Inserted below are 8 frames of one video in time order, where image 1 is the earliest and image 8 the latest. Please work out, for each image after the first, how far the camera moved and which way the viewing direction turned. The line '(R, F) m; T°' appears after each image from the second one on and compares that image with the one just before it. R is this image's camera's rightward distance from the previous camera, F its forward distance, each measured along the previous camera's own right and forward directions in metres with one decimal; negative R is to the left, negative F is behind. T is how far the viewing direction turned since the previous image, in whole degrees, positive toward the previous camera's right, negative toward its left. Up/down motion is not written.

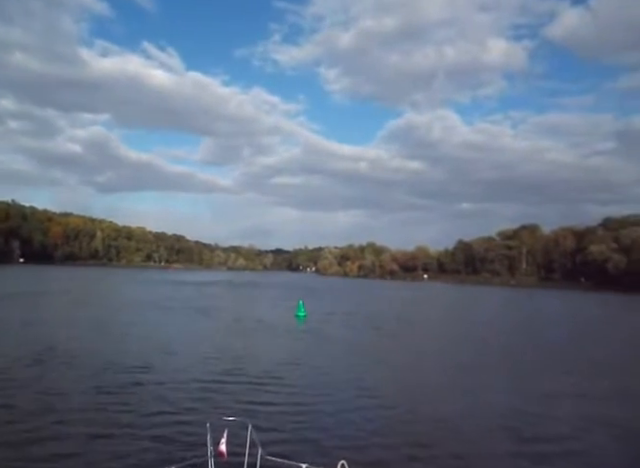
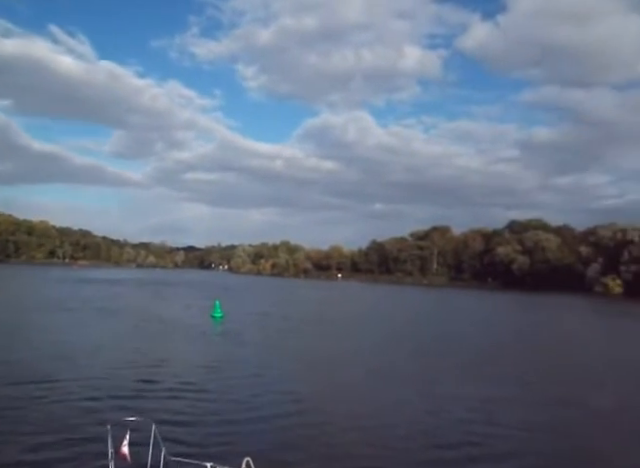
(-0.1, +1.2) m; +8°
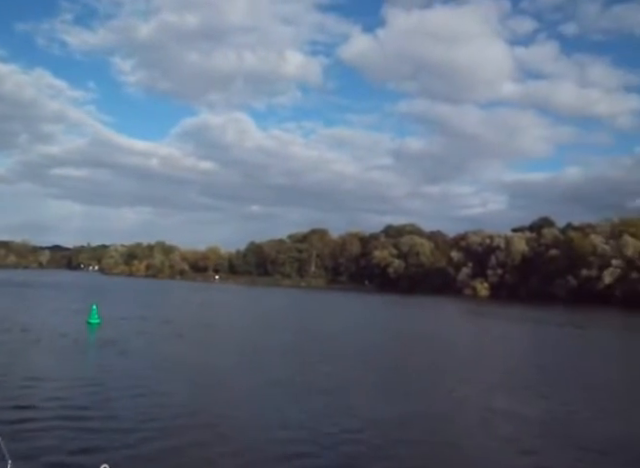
(-0.2, +1.9) m; +11°
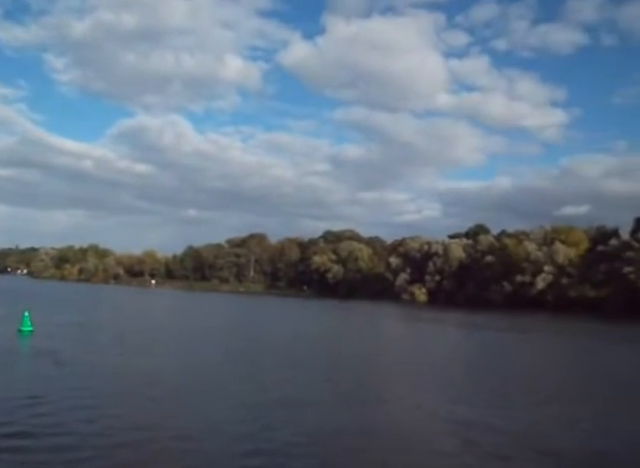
(+4.9, +2.8) m; -26°
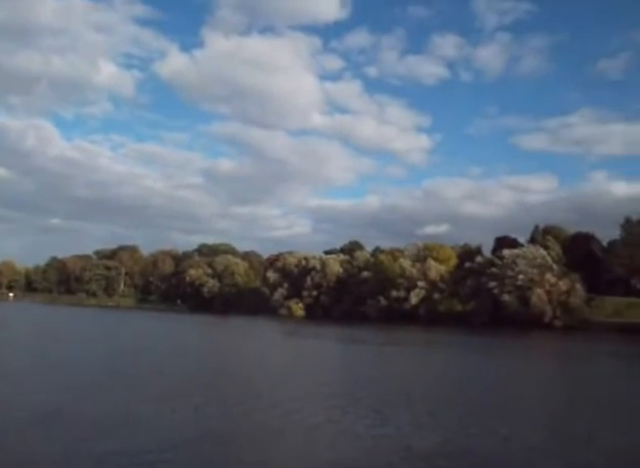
(-0.7, 0.0) m; +12°
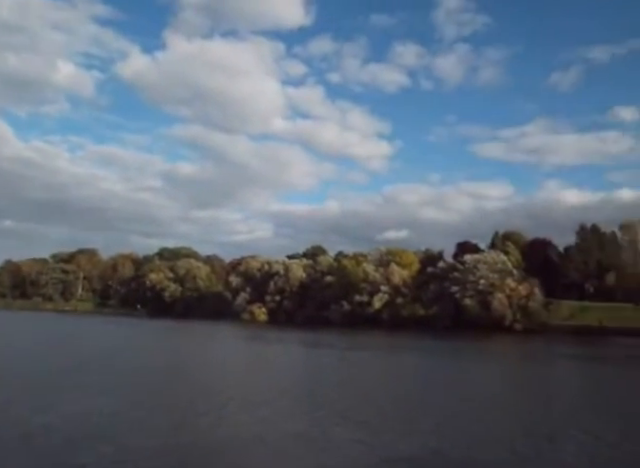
(+2.0, -0.2) m; -16°
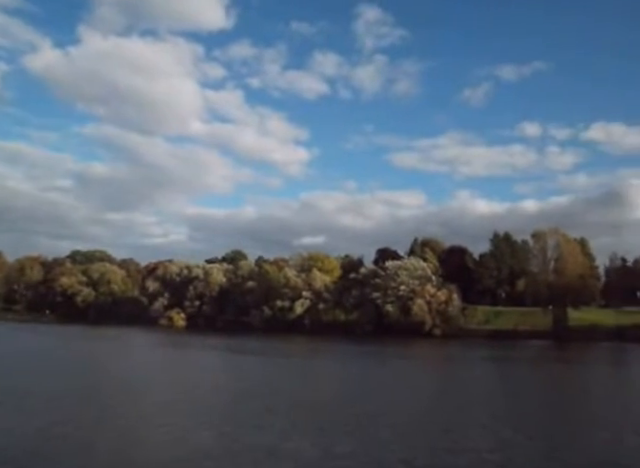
(-1.0, 0.0) m; +8°
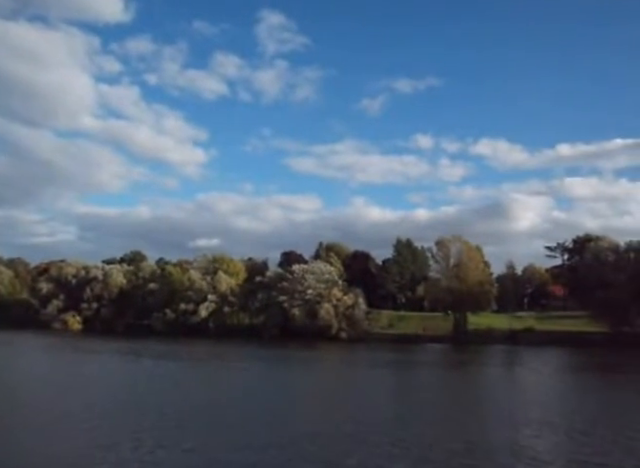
(-1.9, 0.0) m; +10°
